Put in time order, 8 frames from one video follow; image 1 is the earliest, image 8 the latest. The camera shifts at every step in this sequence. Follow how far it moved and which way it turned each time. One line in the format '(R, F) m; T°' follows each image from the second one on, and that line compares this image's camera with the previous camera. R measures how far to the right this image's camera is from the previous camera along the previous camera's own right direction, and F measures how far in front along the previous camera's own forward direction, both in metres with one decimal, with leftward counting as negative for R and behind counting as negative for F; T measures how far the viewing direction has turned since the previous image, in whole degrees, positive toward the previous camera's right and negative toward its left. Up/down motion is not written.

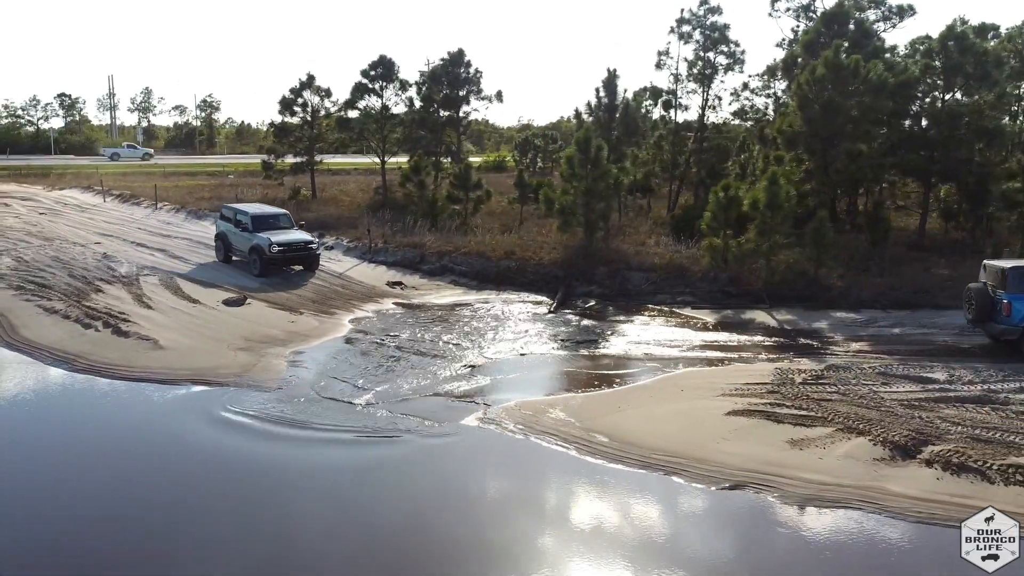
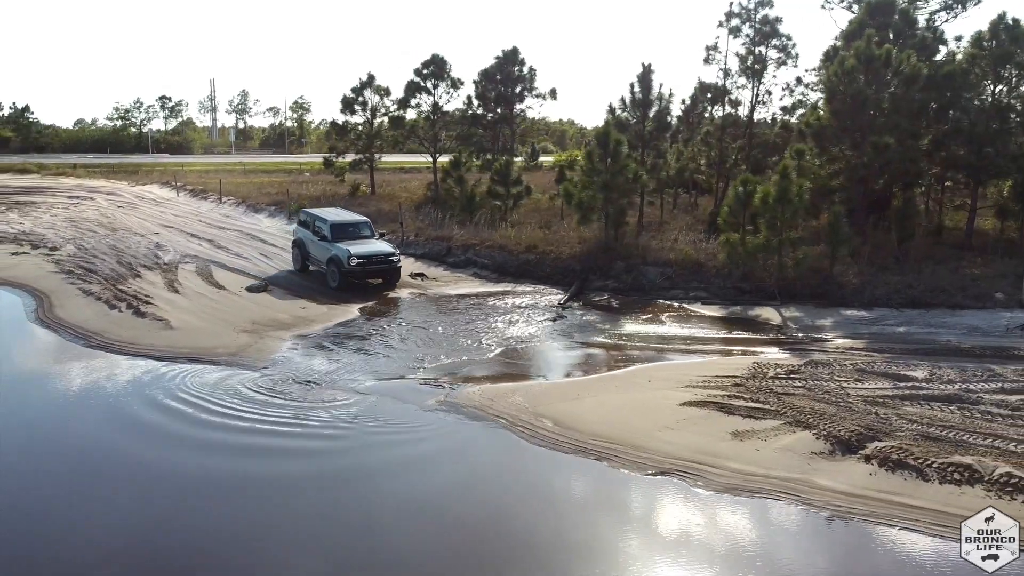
(+1.8, -0.2) m; -6°
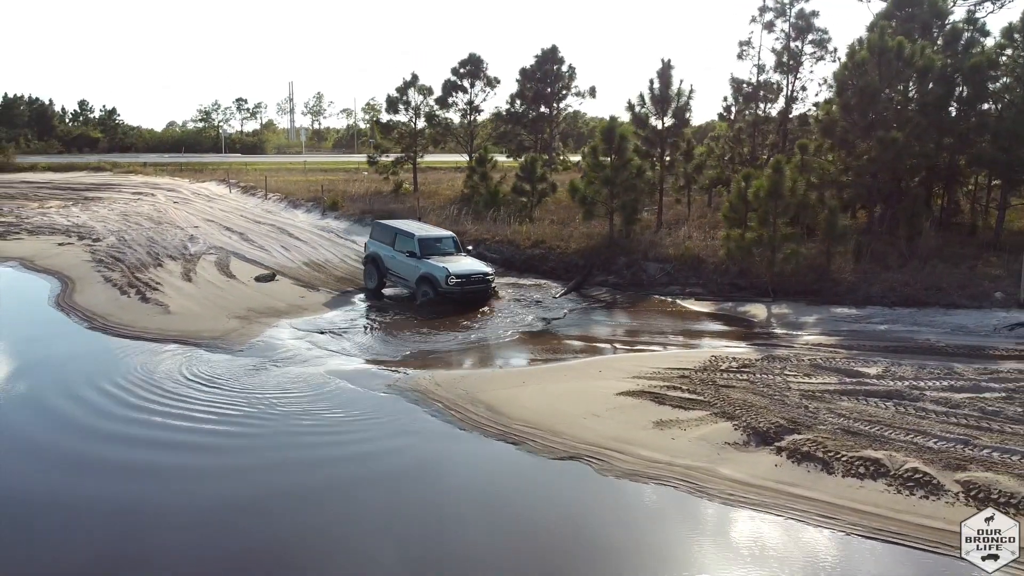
(+1.9, -0.2) m; -5°
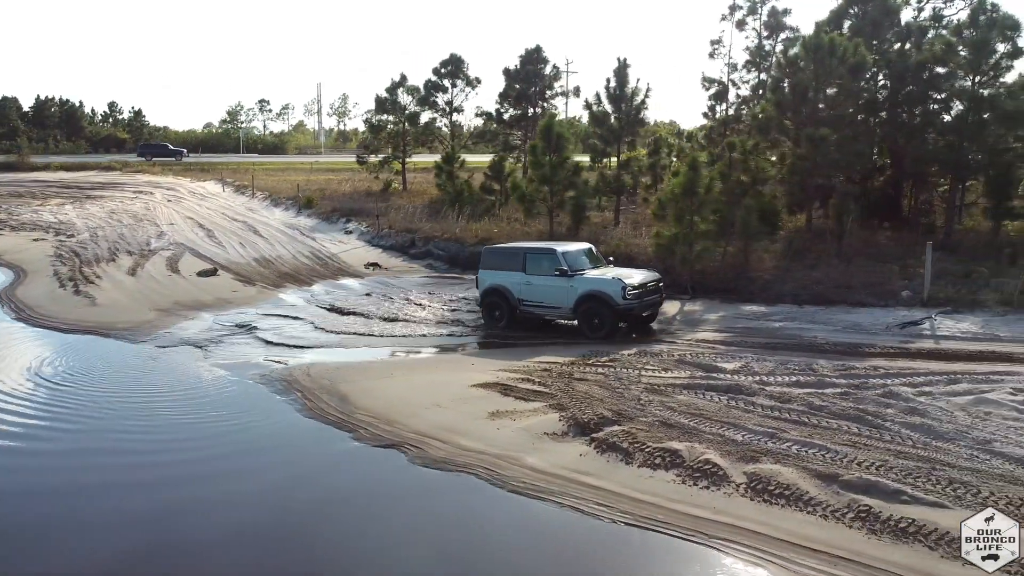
(+2.5, -0.2) m; -2°
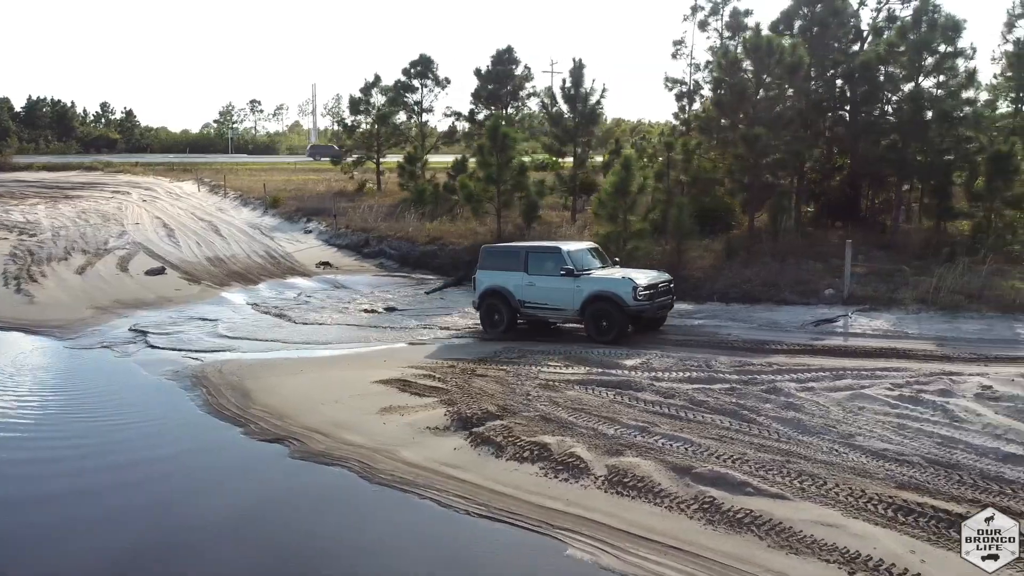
(+1.4, -0.2) m; 0°
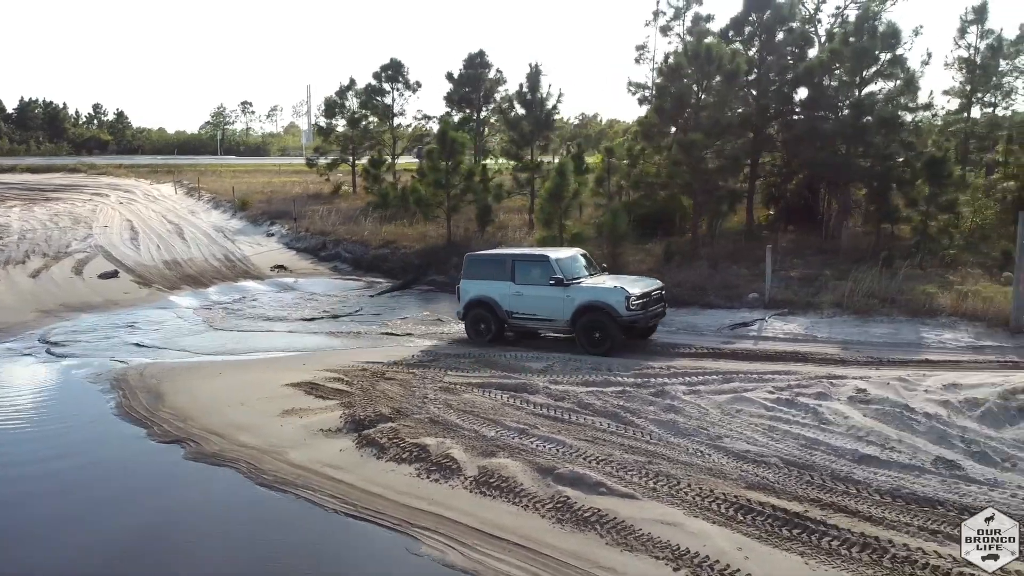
(+1.4, -0.3) m; 0°
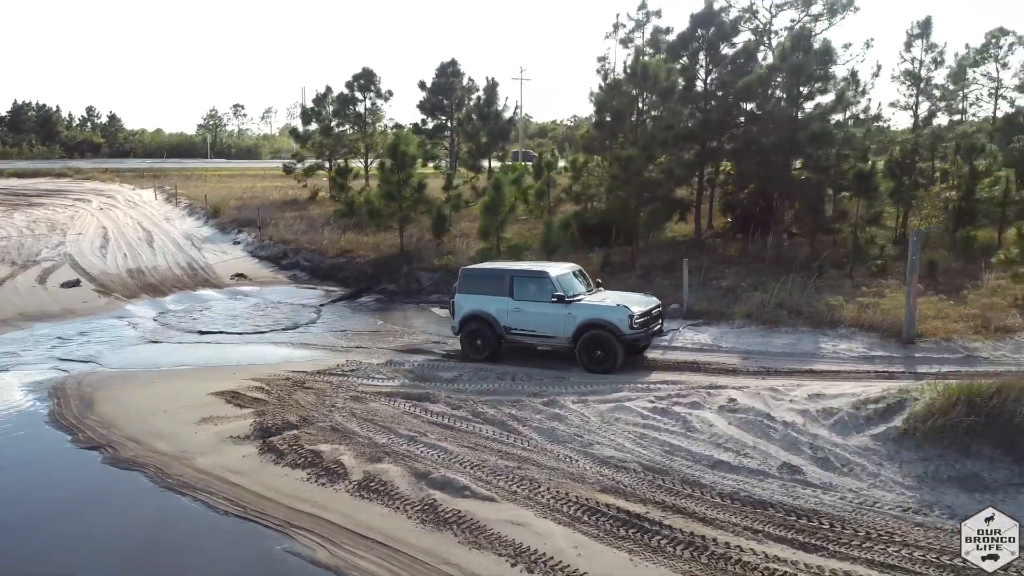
(+1.4, -0.7) m; 0°
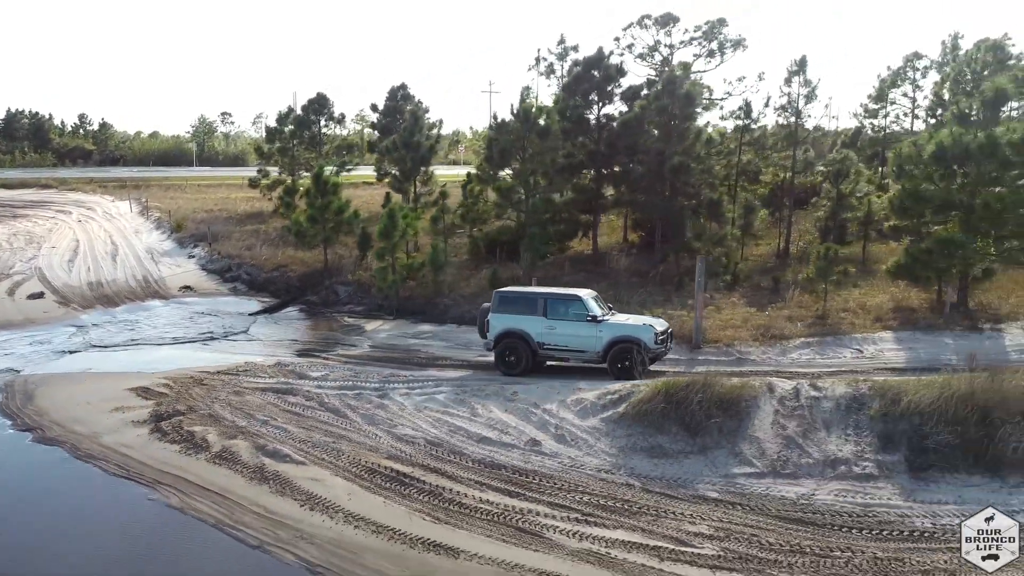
(+3.0, -3.2) m; 0°
